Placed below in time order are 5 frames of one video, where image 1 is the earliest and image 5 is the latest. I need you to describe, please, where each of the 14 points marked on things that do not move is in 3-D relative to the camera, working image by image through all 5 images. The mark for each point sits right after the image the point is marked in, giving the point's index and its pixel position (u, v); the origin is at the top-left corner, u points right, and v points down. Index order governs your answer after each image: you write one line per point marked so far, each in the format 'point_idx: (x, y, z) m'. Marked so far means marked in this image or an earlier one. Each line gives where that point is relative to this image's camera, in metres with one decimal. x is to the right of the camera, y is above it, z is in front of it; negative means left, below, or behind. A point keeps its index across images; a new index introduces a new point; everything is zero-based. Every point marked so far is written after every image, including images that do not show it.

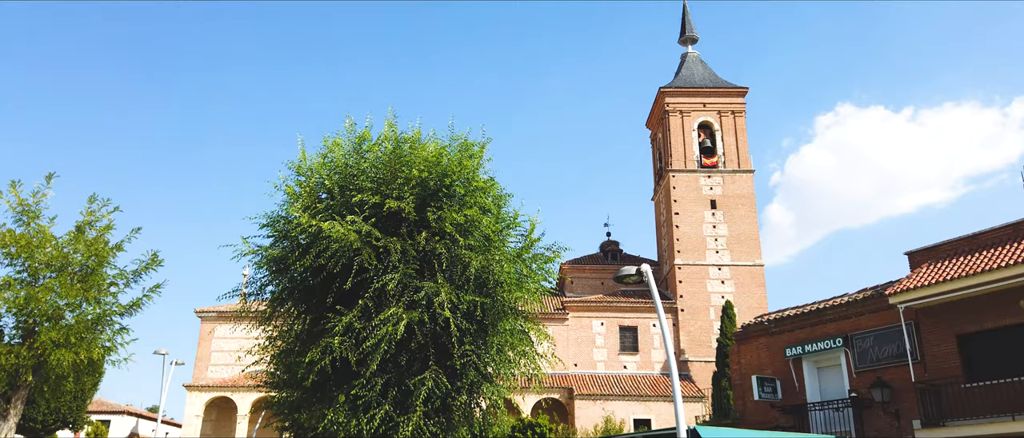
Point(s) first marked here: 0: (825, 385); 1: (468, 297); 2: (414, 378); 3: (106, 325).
0: (+7.8, -4.2, +19.4) m
1: (-0.8, -1.4, +14.6) m
2: (-1.8, -3.0, +14.3) m
3: (-8.1, -2.1, +15.5) m
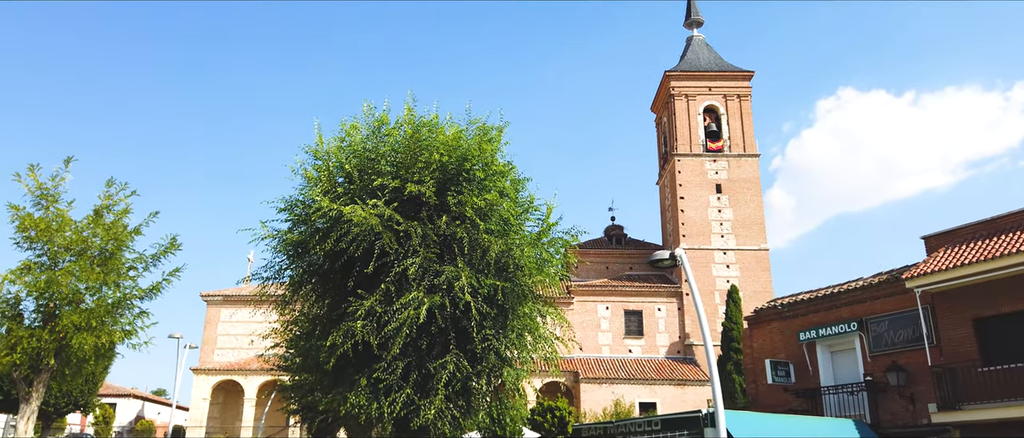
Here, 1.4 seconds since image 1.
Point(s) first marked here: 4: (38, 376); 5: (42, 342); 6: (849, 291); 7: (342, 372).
0: (+8.2, -3.8, +19.5) m
1: (-0.4, -1.2, +14.6) m
2: (-1.5, -2.7, +14.3) m
3: (-7.8, -1.8, +15.5) m
4: (-9.1, -3.0, +14.8) m
5: (-8.8, -2.3, +14.4) m
6: (+8.3, -1.8, +19.1) m
7: (-3.4, -3.0, +15.1) m
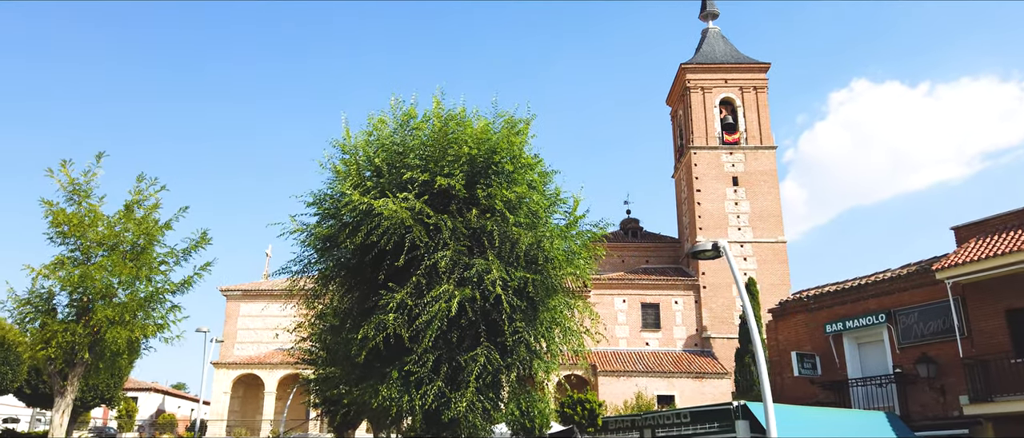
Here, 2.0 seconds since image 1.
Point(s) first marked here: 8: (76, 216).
0: (+8.9, -3.6, +19.4) m
1: (+0.1, -1.0, +14.6) m
2: (-0.9, -2.5, +14.4) m
3: (-7.2, -1.7, +15.6) m
4: (-8.5, -2.9, +15.0) m
5: (-8.2, -2.2, +14.6) m
6: (+9.0, -1.6, +18.9) m
7: (-2.8, -2.9, +15.2) m
8: (-8.6, +0.1, +15.2) m
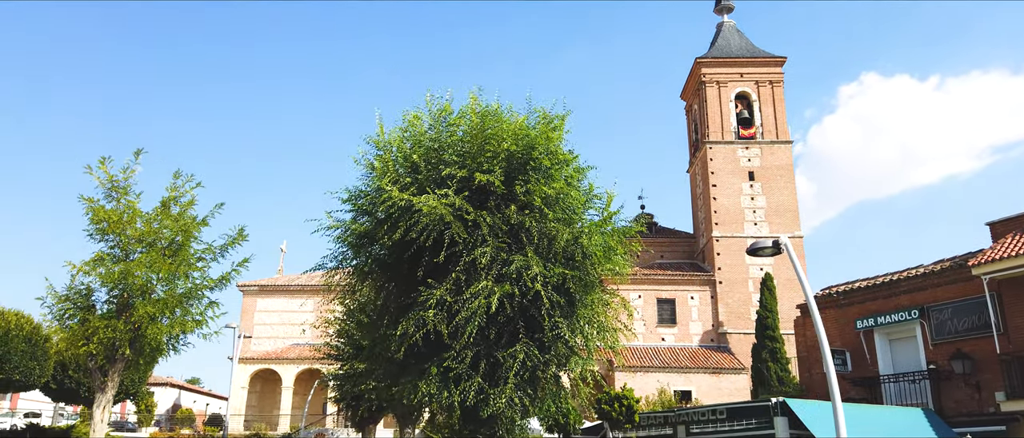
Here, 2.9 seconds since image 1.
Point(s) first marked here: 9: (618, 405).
0: (+9.7, -3.5, +19.3) m
1: (+0.8, -0.9, +14.6) m
2: (-0.2, -2.5, +14.4) m
3: (-6.4, -1.6, +15.7) m
4: (-7.8, -2.9, +15.0) m
5: (-7.5, -2.1, +14.7) m
6: (+9.7, -1.4, +18.9) m
7: (-2.0, -2.8, +15.2) m
8: (-7.8, +0.1, +15.2) m
9: (+2.7, -5.2, +21.4) m
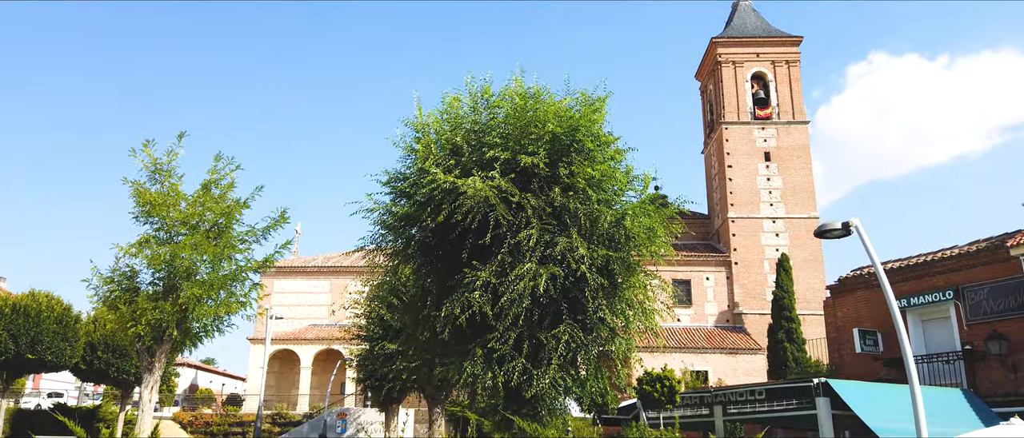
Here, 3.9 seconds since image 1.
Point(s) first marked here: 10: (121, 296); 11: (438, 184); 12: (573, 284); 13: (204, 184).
0: (+10.5, -3.0, +19.3) m
1: (+1.7, -0.6, +14.6) m
2: (+0.7, -2.1, +14.5) m
3: (-5.6, -1.3, +15.8) m
4: (-7.0, -2.5, +15.2) m
5: (-6.7, -1.8, +14.8) m
6: (+10.6, -1.0, +18.9) m
7: (-1.2, -2.5, +15.4) m
8: (-7.0, +0.5, +15.3) m
9: (+3.6, -4.6, +21.5) m
10: (-7.7, -1.5, +15.2) m
11: (-1.5, +0.7, +15.0) m
12: (+1.2, -1.3, +14.7) m
13: (-6.5, +0.8, +16.3) m
